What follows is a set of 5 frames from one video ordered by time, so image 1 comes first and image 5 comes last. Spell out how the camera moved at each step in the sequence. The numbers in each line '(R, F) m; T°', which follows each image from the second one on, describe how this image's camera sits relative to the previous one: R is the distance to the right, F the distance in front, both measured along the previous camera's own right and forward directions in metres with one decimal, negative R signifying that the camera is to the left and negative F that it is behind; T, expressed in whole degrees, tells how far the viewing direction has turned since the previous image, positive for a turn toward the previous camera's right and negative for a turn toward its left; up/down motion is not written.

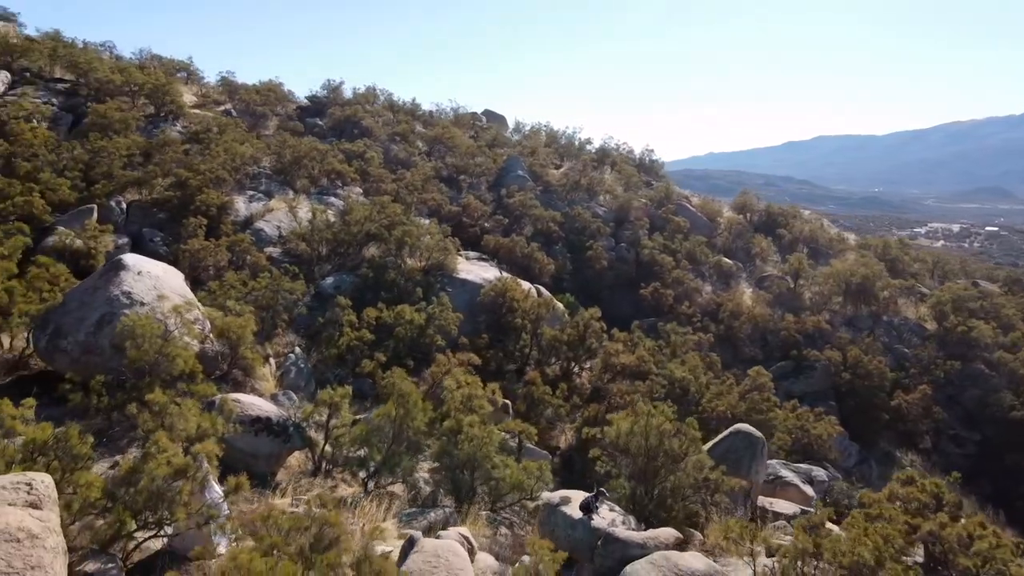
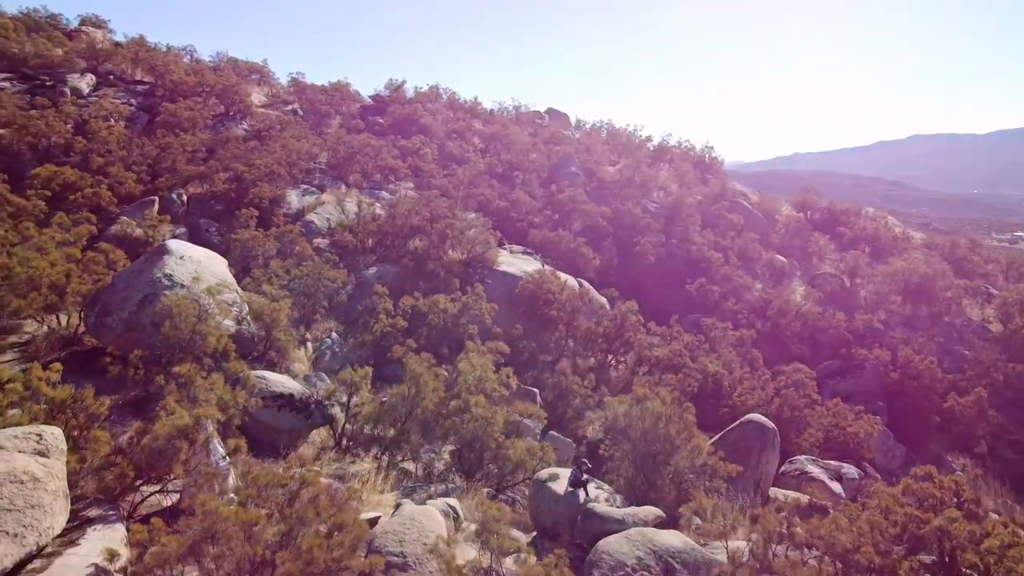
(+1.0, -0.3) m; -5°
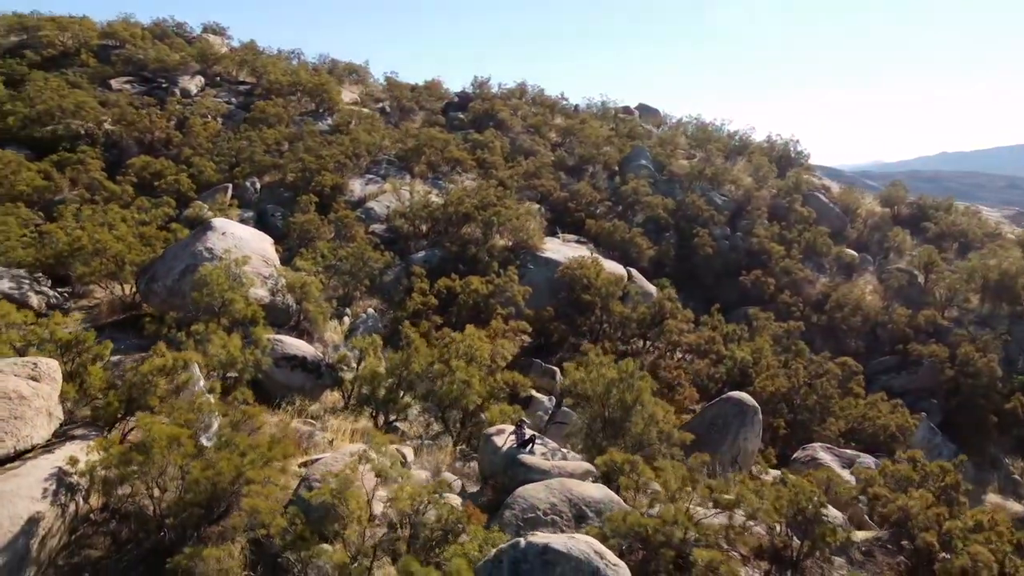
(+2.1, -0.6) m; -8°
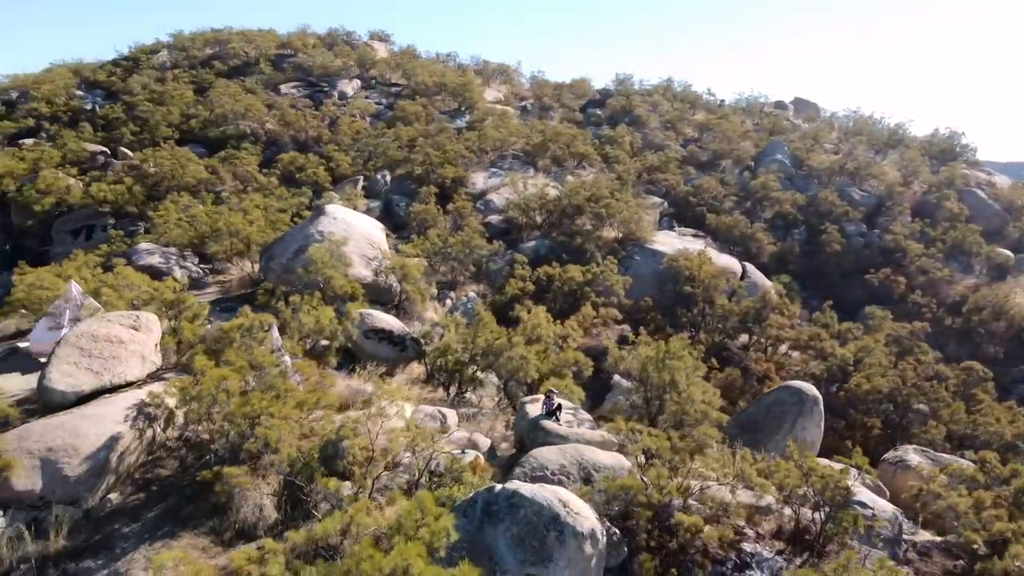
(+1.7, -0.5) m; -12°
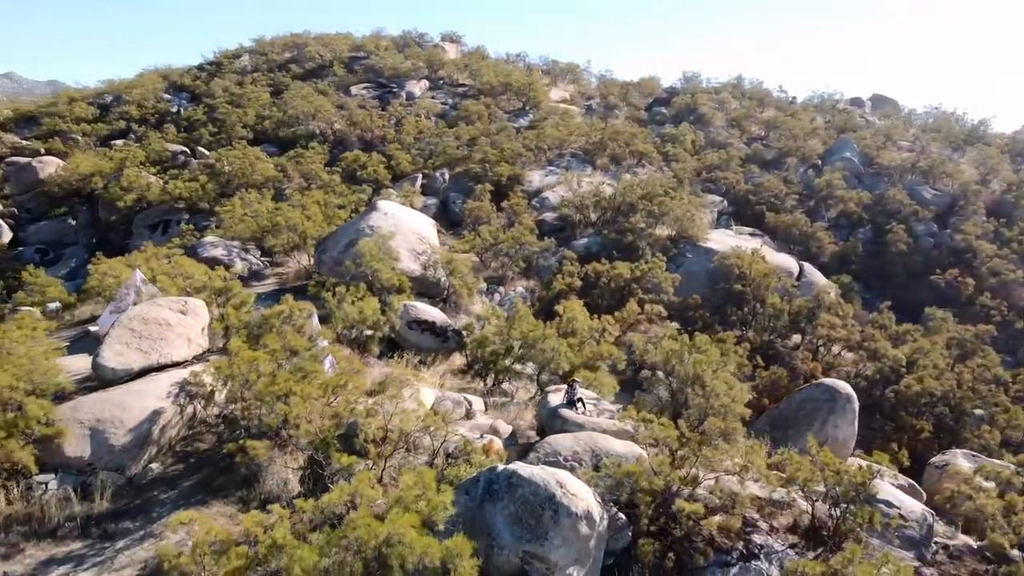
(+0.7, -0.3) m; -5°
